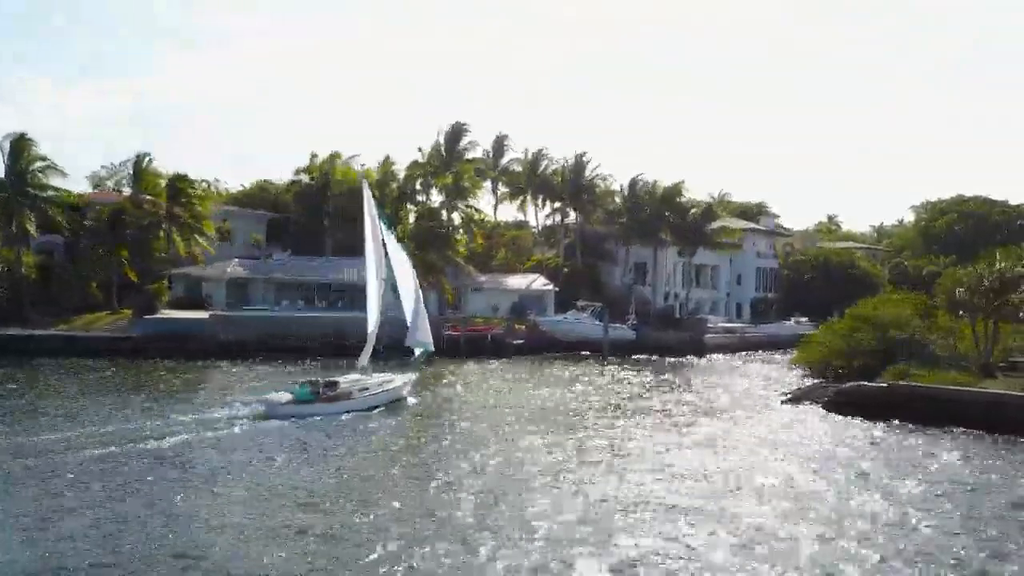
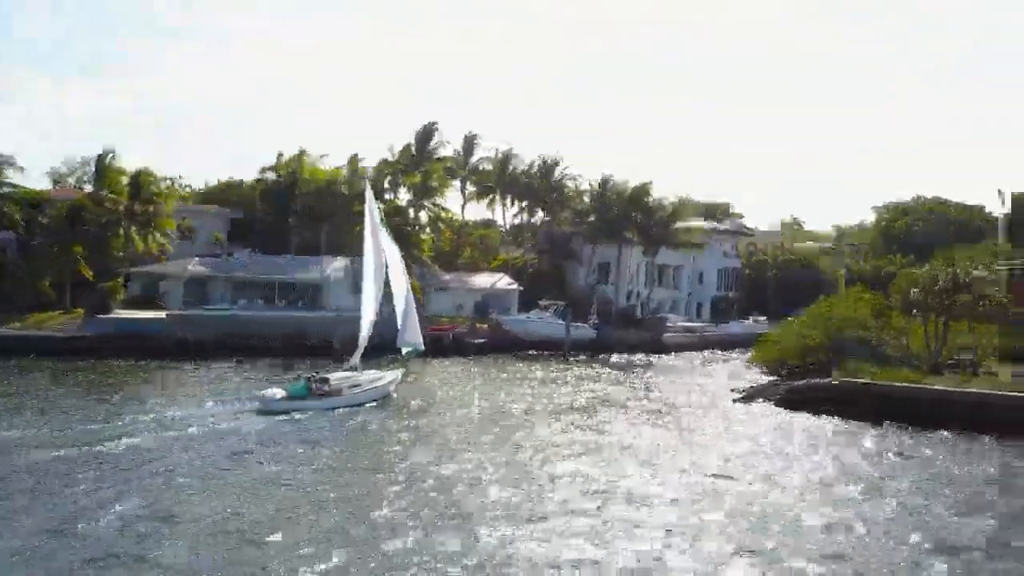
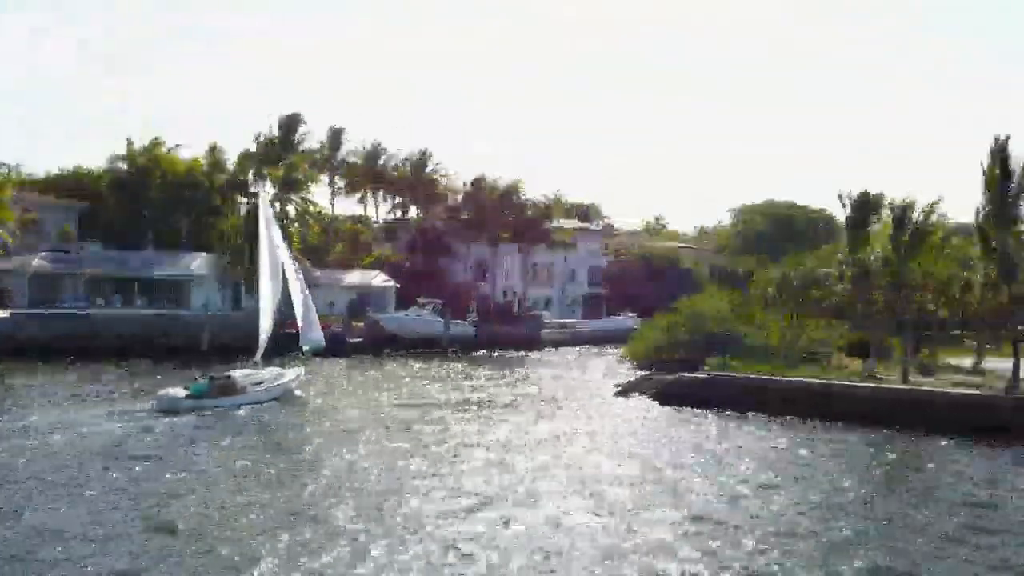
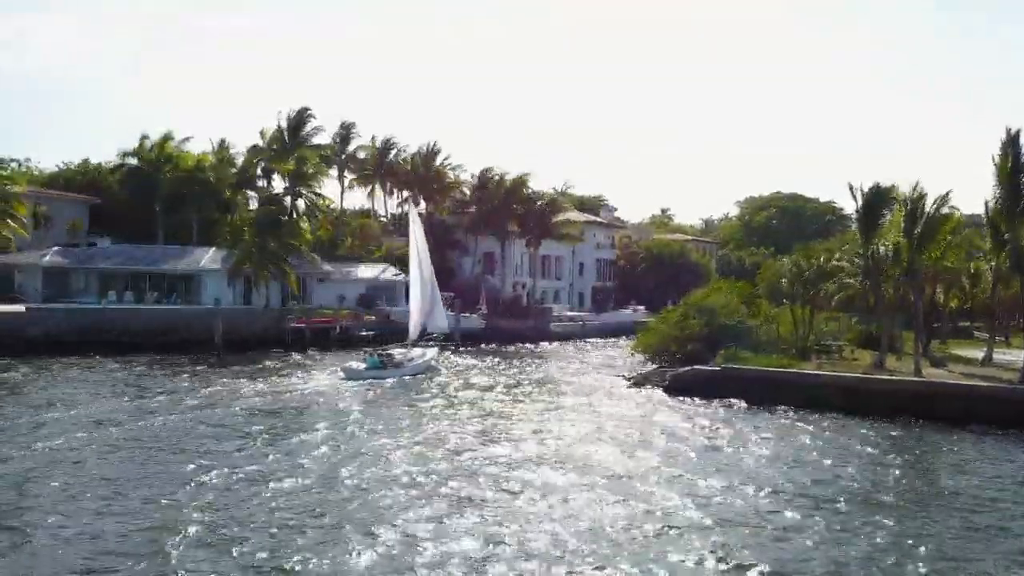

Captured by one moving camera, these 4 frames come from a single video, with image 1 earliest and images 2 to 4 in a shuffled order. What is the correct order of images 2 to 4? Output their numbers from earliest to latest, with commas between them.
2, 3, 4
